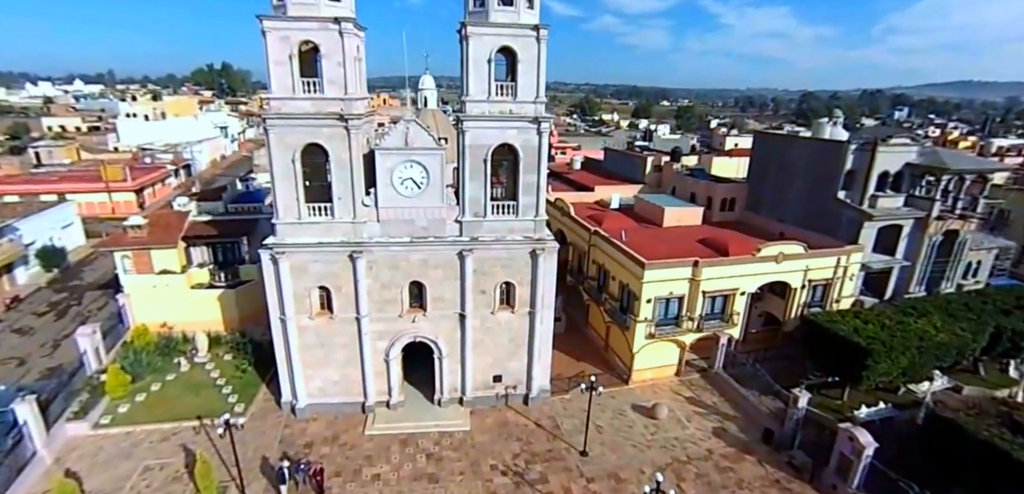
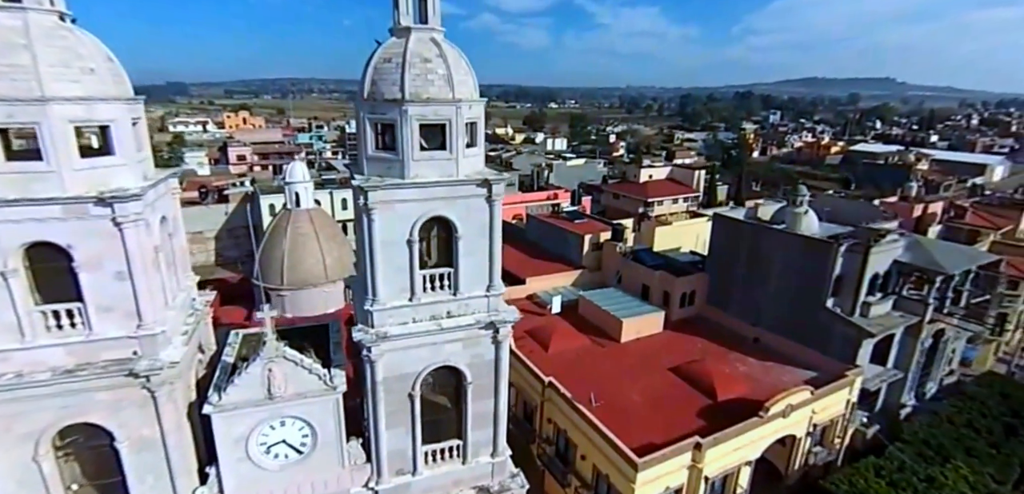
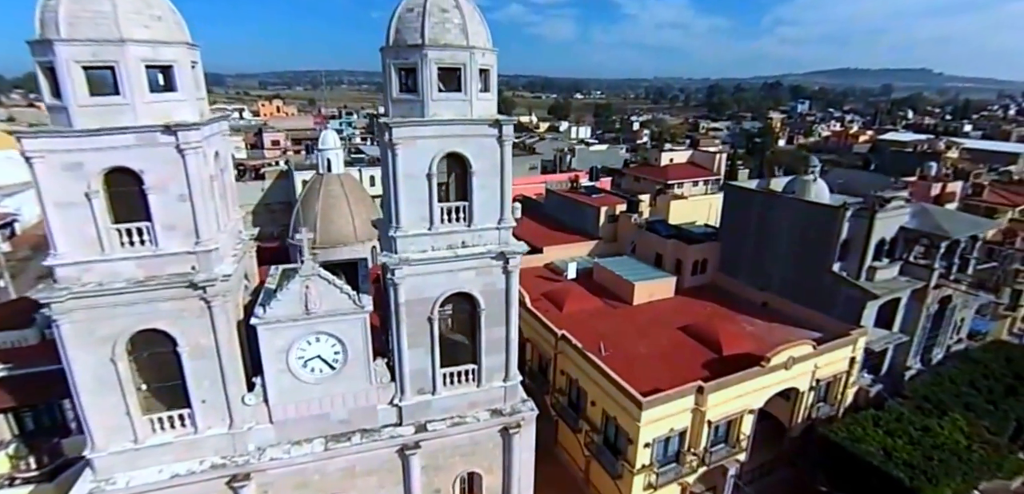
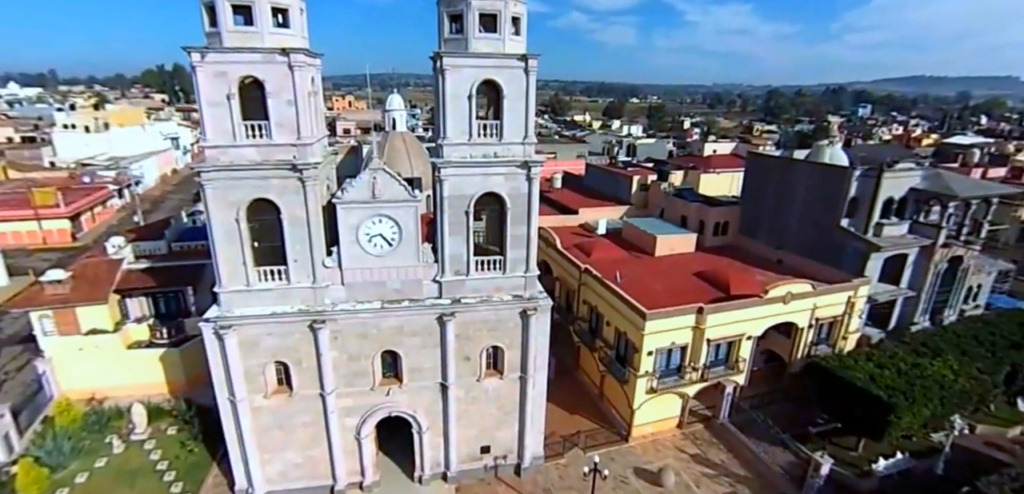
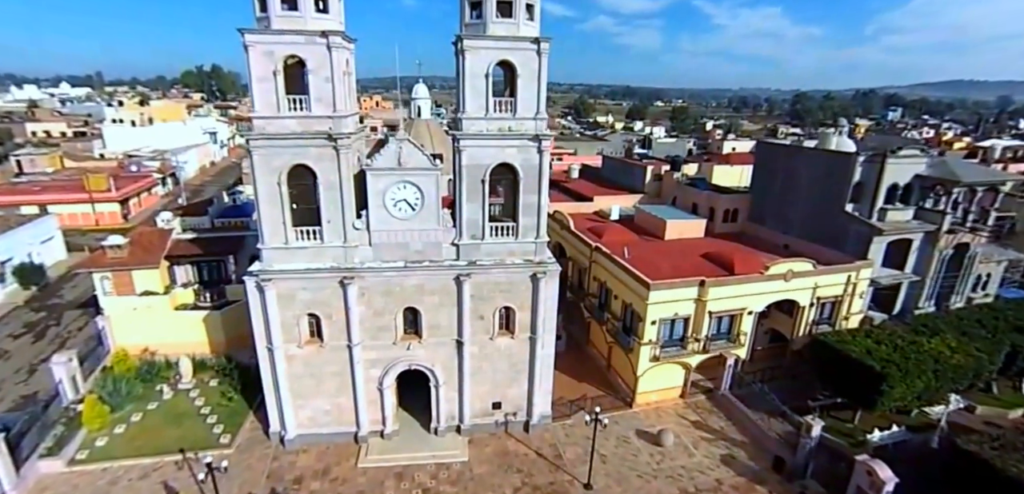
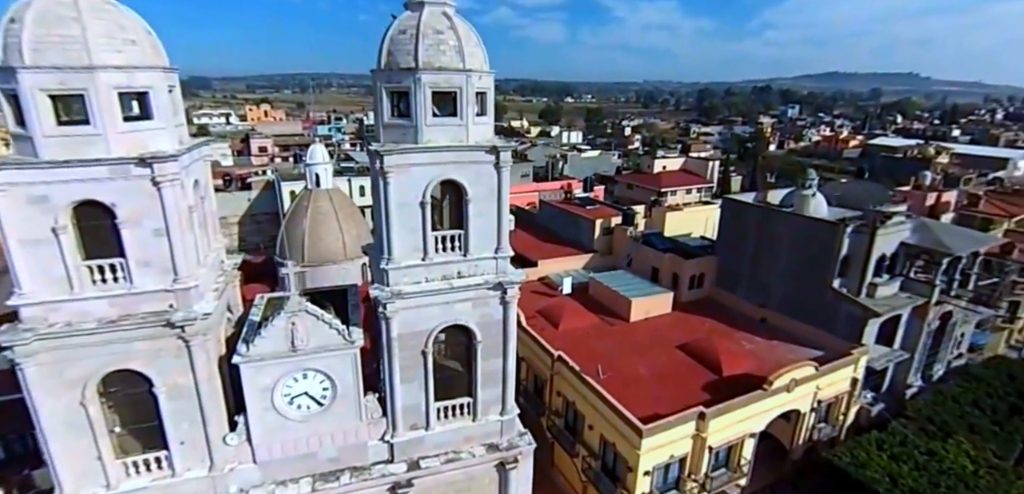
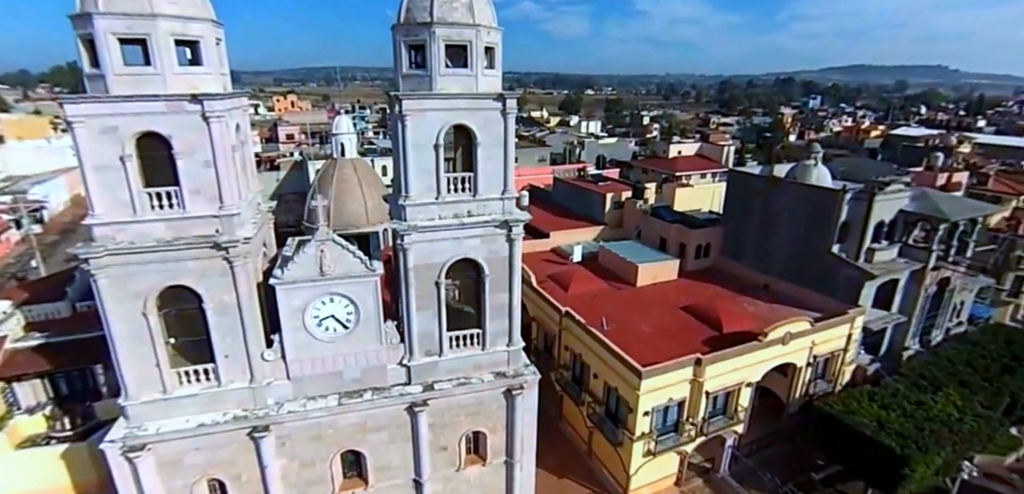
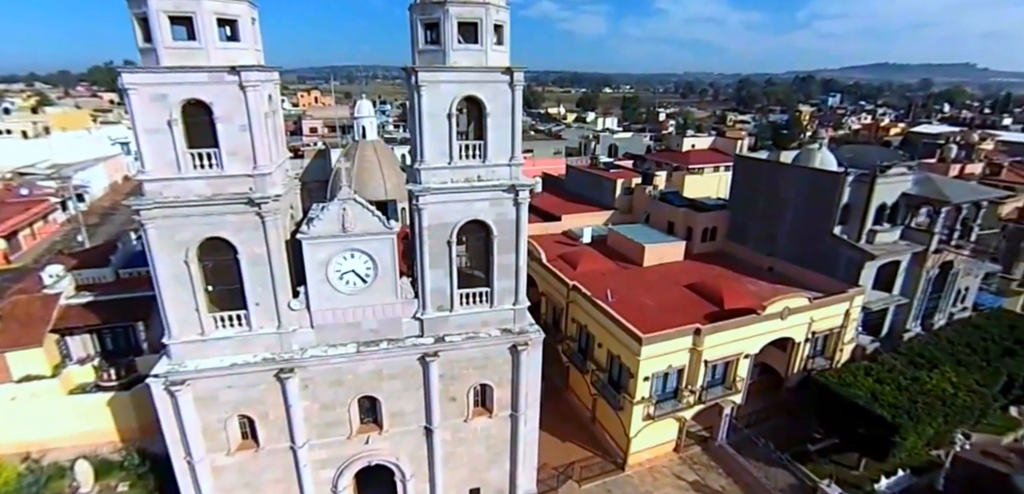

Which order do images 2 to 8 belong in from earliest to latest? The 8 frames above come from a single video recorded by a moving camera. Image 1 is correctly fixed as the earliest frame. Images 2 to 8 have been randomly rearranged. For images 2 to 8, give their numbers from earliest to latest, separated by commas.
5, 4, 8, 7, 3, 6, 2
